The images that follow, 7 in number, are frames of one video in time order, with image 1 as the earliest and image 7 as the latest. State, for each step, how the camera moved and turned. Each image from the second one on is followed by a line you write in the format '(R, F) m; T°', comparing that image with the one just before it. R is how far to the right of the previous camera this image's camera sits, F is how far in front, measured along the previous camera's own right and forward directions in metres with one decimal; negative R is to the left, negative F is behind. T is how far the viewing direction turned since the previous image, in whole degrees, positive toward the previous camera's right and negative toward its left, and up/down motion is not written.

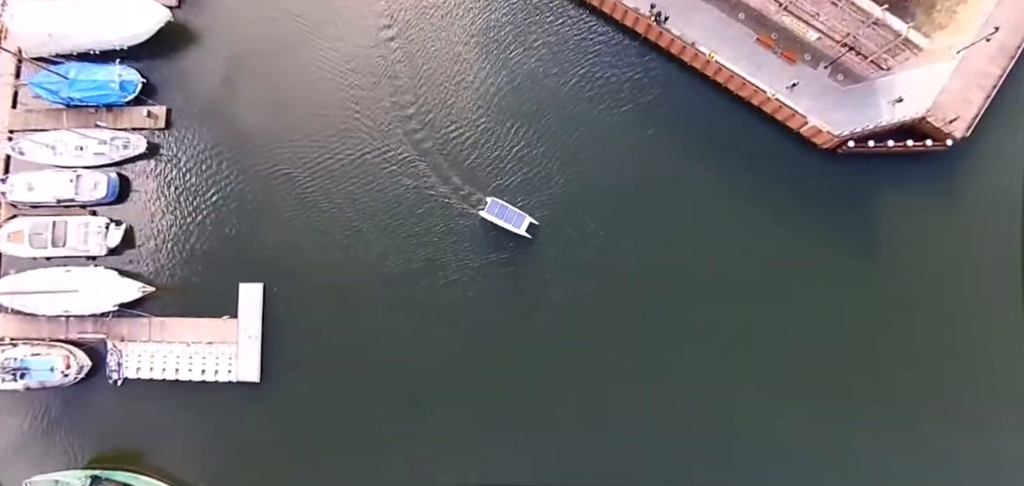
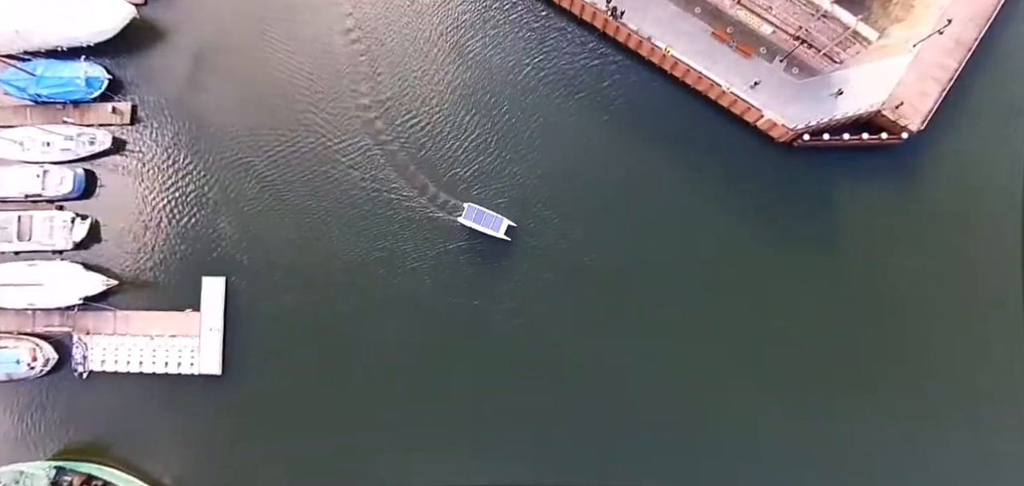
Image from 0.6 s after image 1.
(+2.5, -0.2) m; 0°
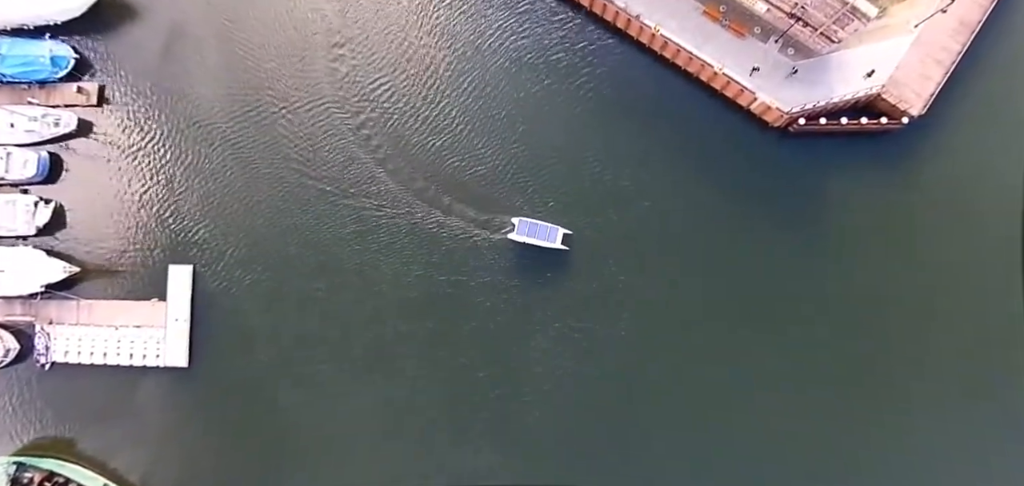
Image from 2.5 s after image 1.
(+1.0, +1.3) m; 0°
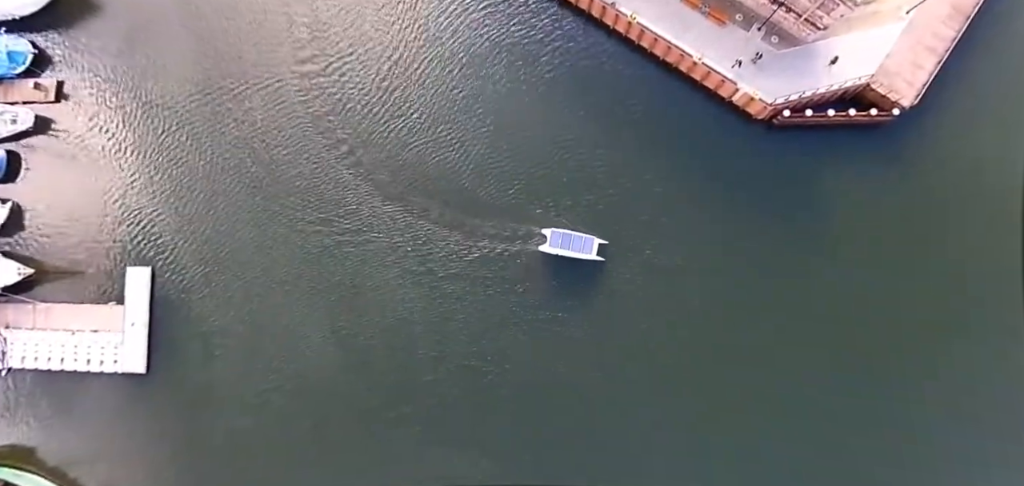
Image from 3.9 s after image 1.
(+1.6, +1.2) m; 0°
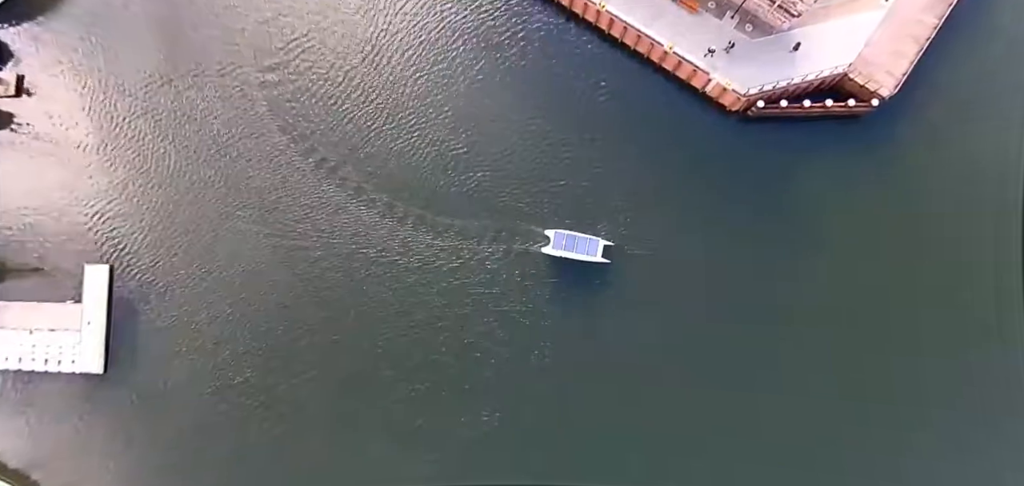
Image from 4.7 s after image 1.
(+1.8, +0.8) m; 0°
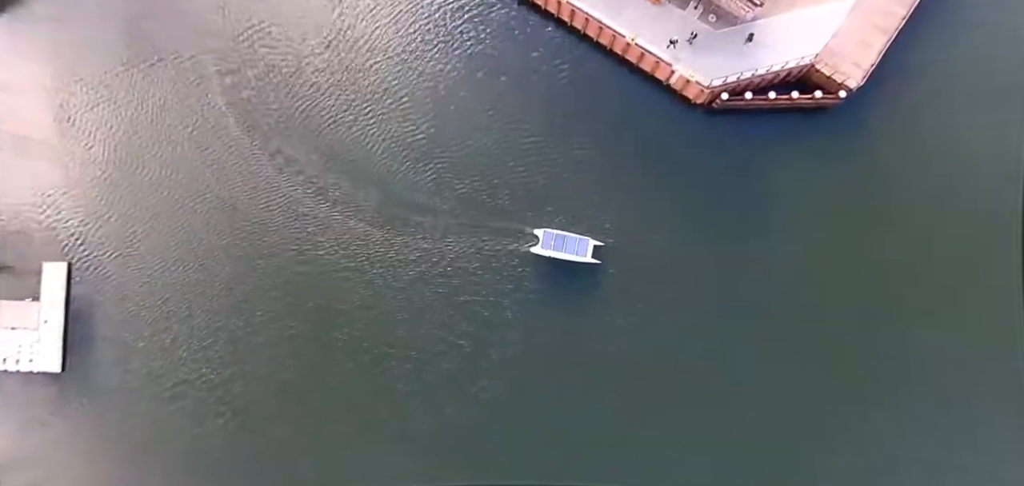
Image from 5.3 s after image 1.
(+2.0, +0.4) m; 0°
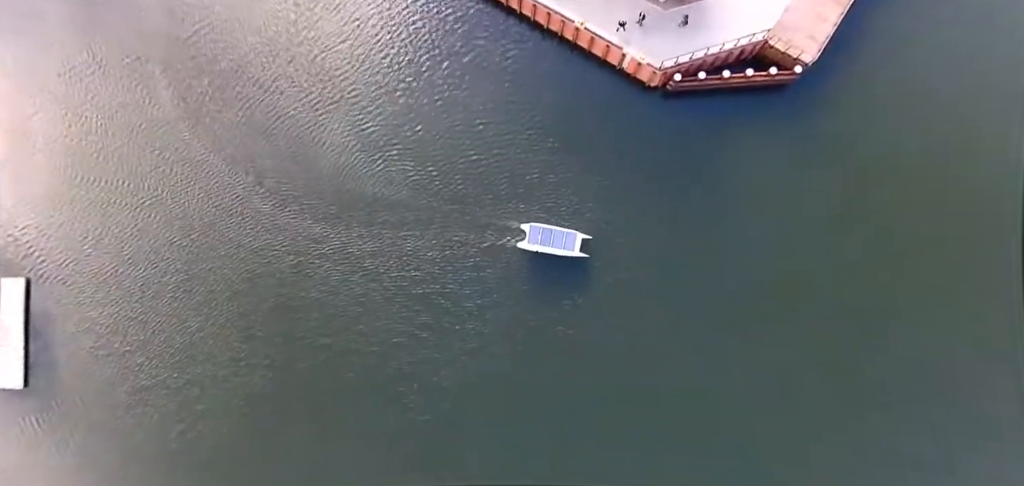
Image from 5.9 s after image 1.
(+2.1, +0.4) m; 0°
